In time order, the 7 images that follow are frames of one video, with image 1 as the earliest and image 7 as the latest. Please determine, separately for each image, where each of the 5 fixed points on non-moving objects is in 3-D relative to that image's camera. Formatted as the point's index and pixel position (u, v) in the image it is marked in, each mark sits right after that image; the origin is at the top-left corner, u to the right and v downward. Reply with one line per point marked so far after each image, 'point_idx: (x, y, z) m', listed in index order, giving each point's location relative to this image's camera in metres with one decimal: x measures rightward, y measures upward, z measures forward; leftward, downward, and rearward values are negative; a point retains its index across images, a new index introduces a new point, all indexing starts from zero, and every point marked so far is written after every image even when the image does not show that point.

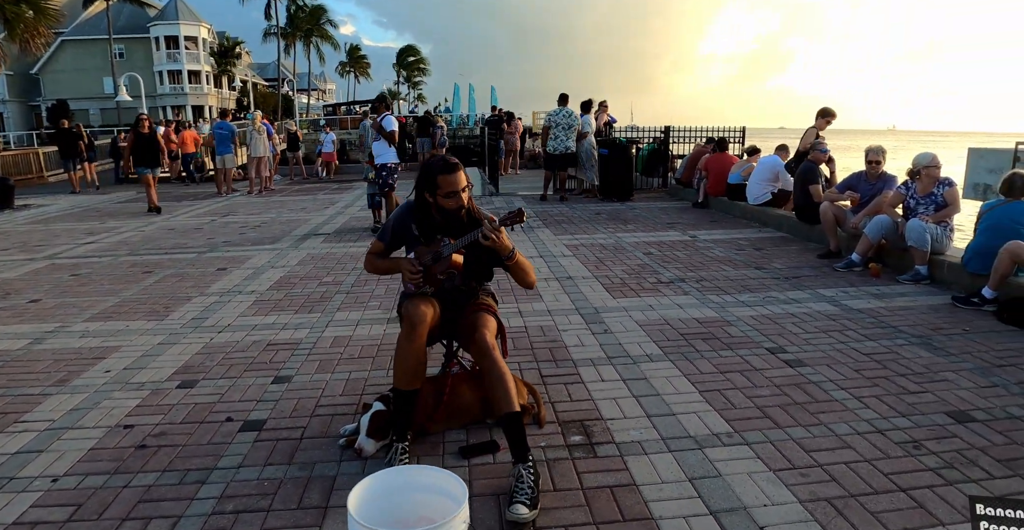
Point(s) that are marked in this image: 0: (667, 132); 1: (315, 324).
0: (+3.6, +3.2, +13.8) m
1: (-1.6, -0.5, +4.9) m
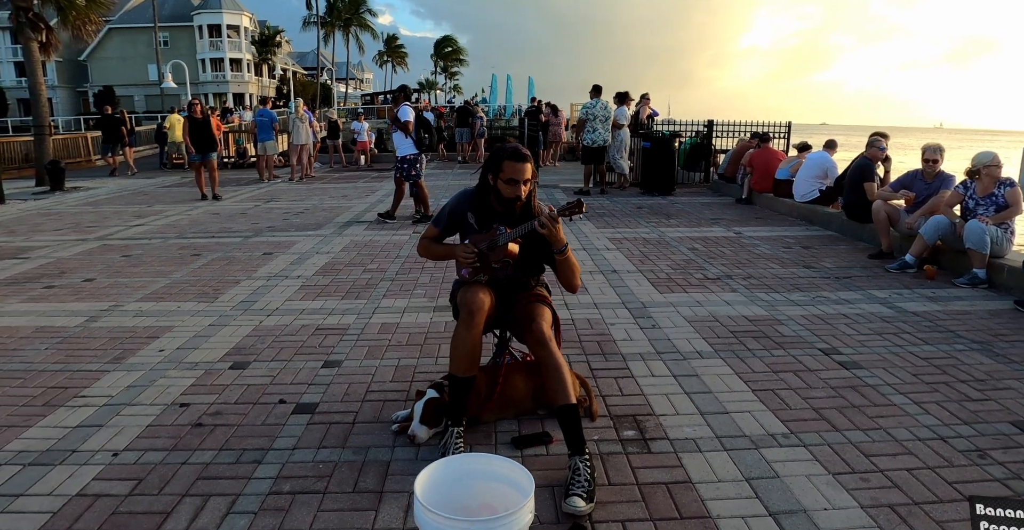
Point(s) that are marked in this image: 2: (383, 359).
0: (+4.5, +3.3, +13.6) m
1: (-1.3, -0.4, +5.0) m
2: (-0.8, -0.6, +3.8) m
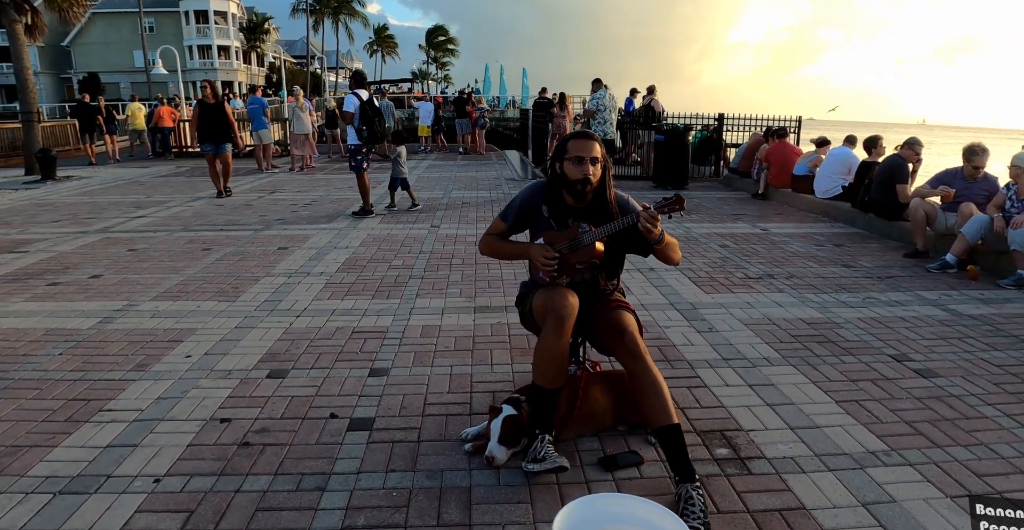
0: (+4.7, +3.5, +13.4) m
1: (-0.9, -0.4, +4.7) m
2: (-0.5, -0.6, +3.5) m
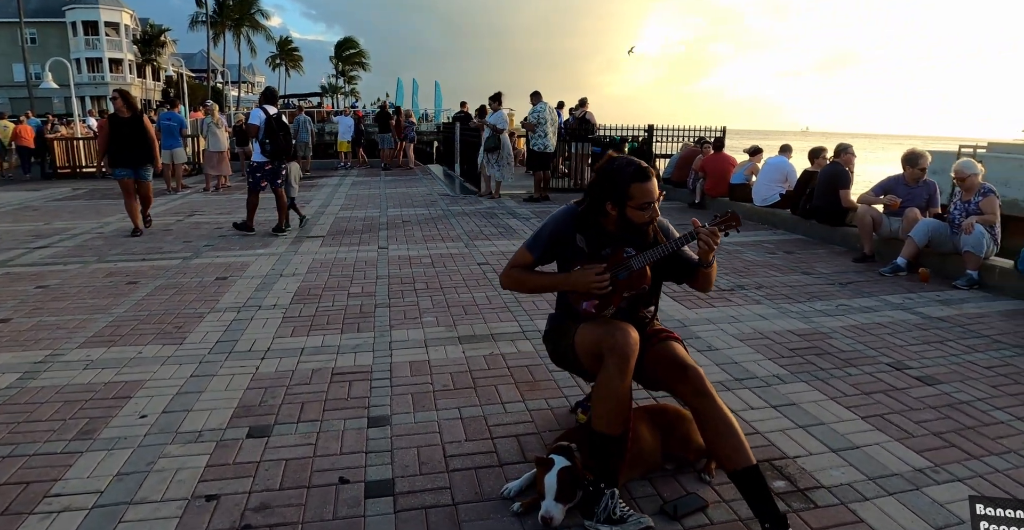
0: (+3.2, +3.2, +13.7) m
1: (-1.0, -0.6, +4.3) m
2: (-0.4, -0.8, +3.2) m
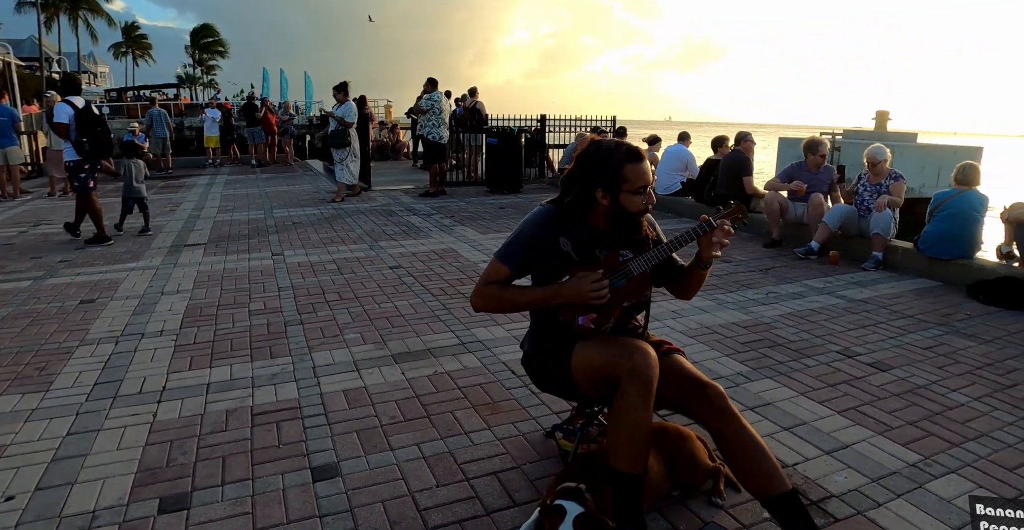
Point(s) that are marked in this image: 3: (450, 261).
0: (+0.9, +3.4, +13.7) m
1: (-1.4, -0.7, +3.7) m
2: (-0.5, -0.9, +2.7) m
3: (-0.7, +0.1, +6.3) m
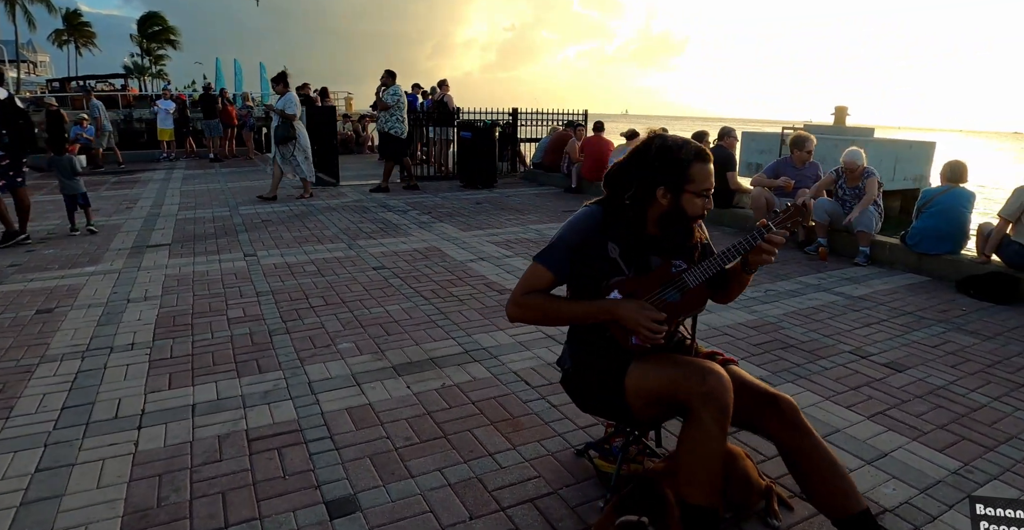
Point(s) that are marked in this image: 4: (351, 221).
0: (+0.3, +3.5, +13.5) m
1: (-1.3, -0.7, +3.4) m
2: (-0.4, -0.9, +2.5) m
3: (-0.8, +0.1, +6.1) m
4: (-2.4, +0.6, +8.4) m
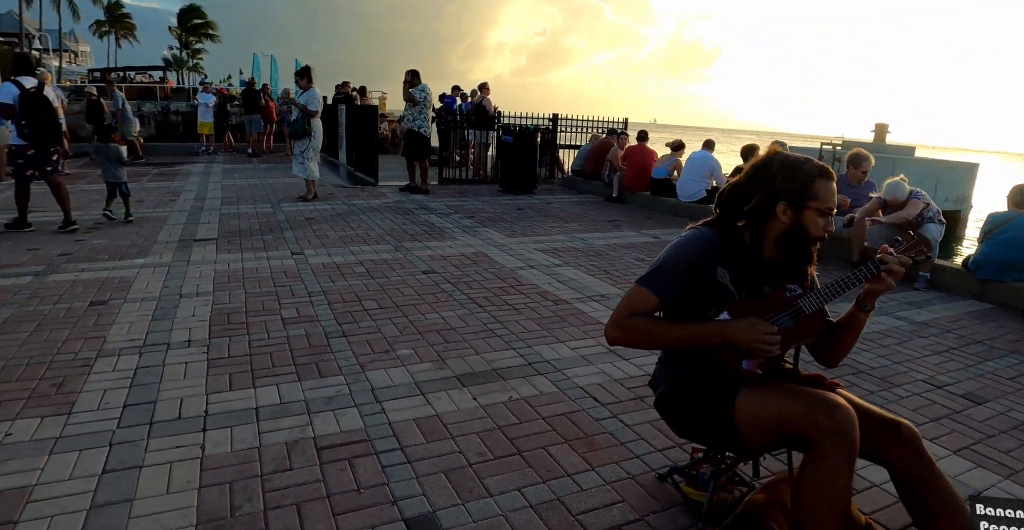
0: (+1.2, +3.3, +13.4) m
1: (-0.9, -0.8, +3.4) m
2: (-0.1, -1.0, +2.4) m
3: (-0.3, 0.0, +6.0) m
4: (-1.7, +0.6, +8.4) m
